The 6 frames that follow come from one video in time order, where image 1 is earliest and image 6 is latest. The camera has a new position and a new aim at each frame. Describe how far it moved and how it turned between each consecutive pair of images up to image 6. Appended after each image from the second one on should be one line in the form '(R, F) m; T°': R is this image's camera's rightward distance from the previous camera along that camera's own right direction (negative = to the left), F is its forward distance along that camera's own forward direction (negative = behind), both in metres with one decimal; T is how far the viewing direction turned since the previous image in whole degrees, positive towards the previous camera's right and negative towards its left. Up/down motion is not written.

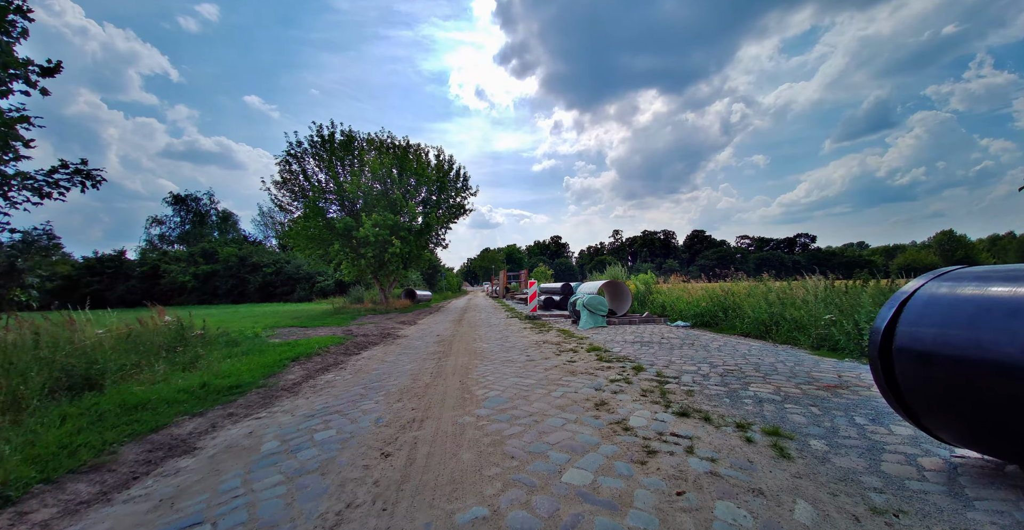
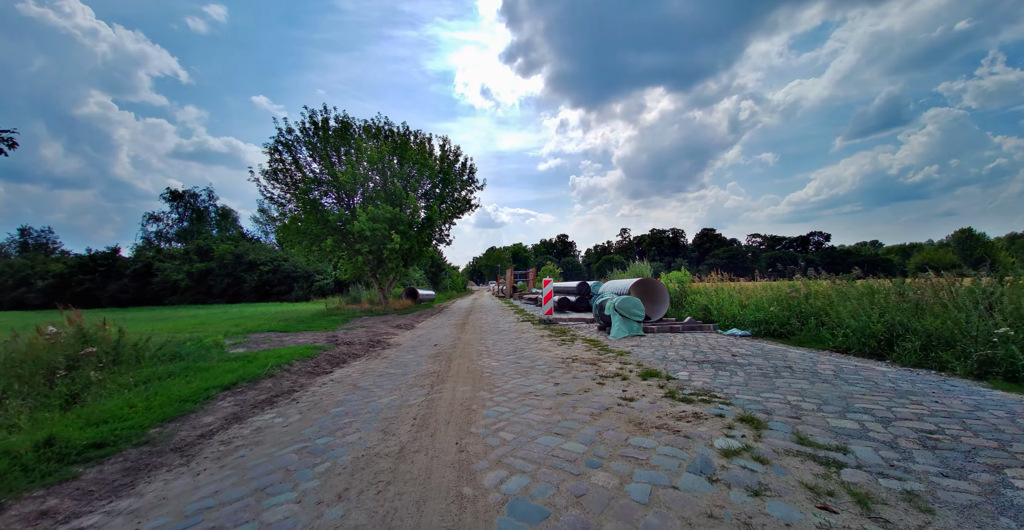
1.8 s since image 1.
(-0.2, +2.2) m; -1°
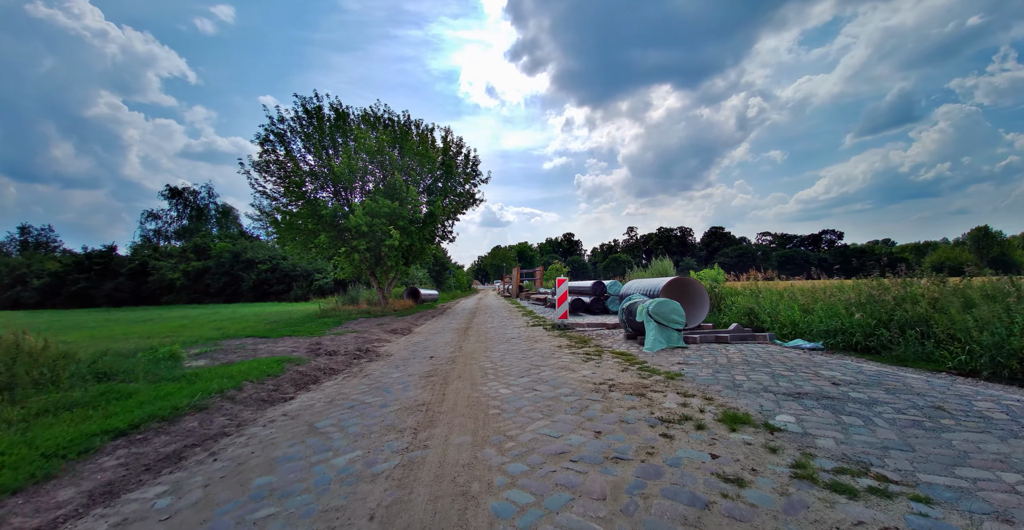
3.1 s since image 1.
(-0.1, +1.7) m; -1°
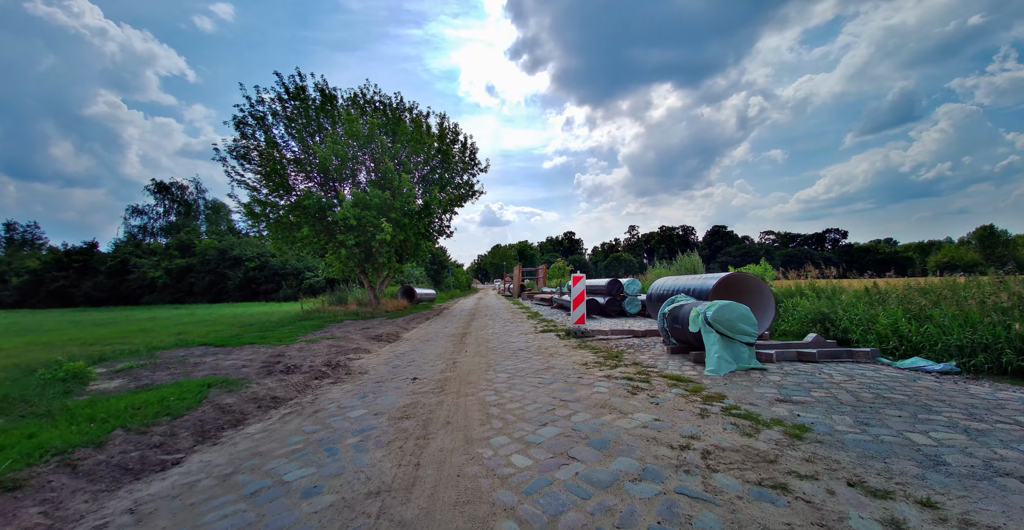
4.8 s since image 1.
(-0.2, +2.0) m; 0°
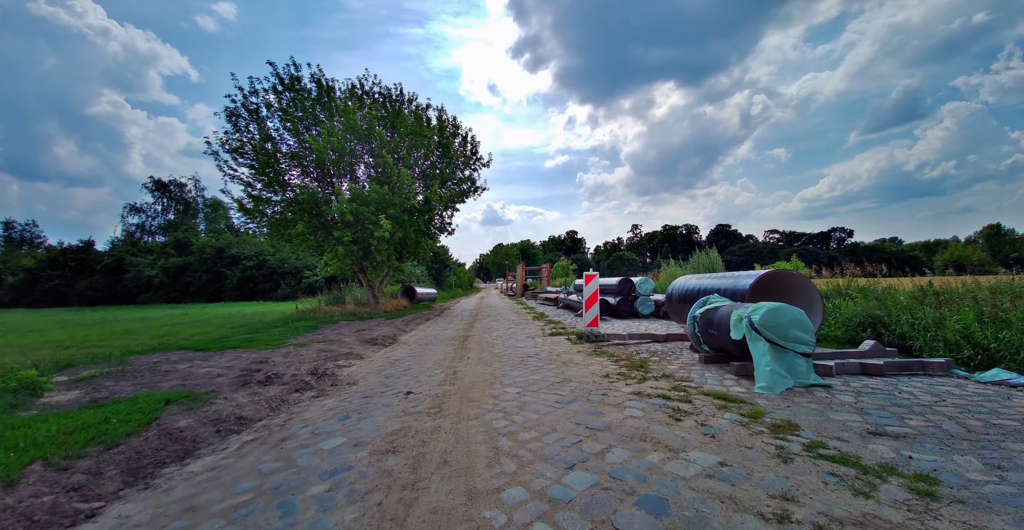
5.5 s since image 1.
(-0.1, +0.9) m; 0°
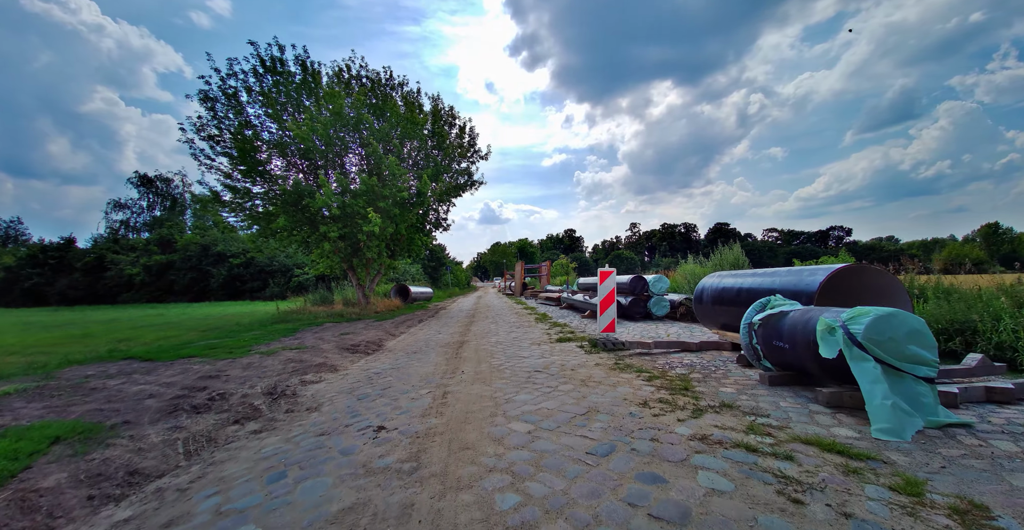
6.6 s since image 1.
(-0.1, +1.3) m; 0°
